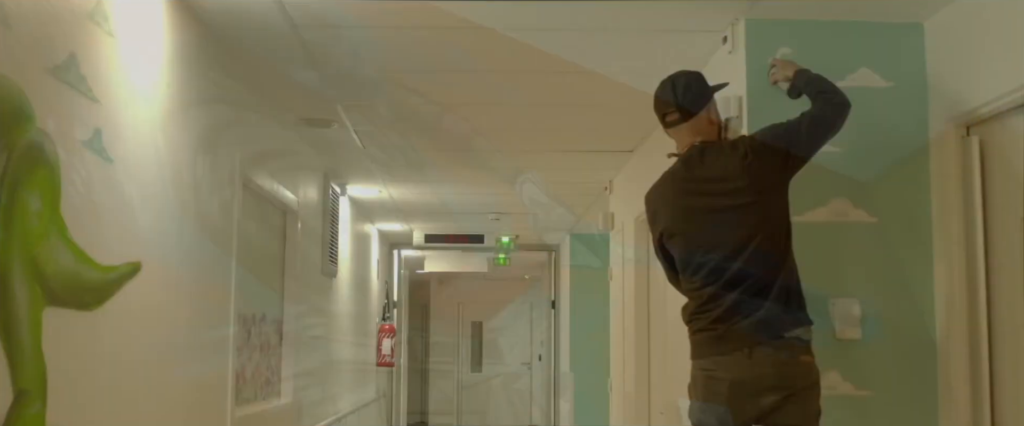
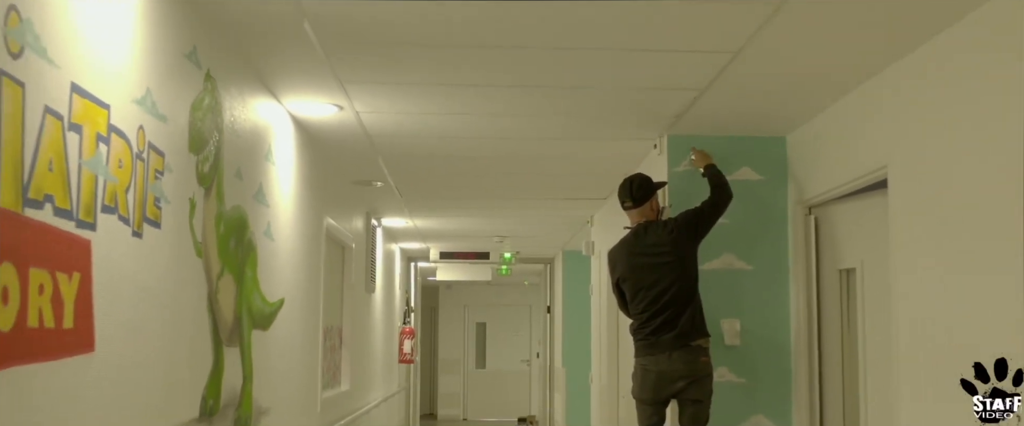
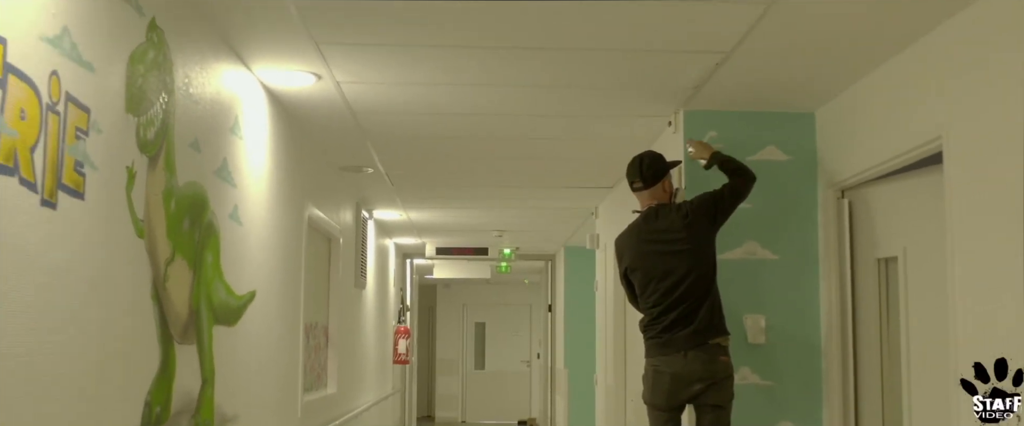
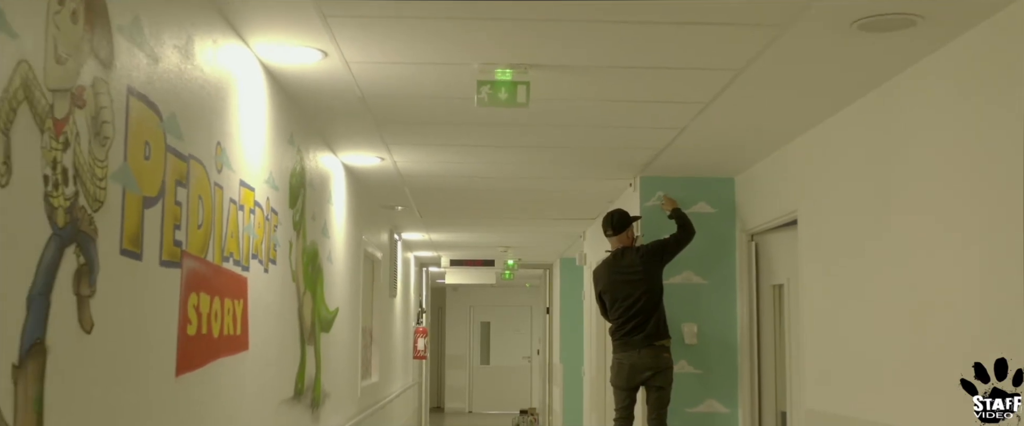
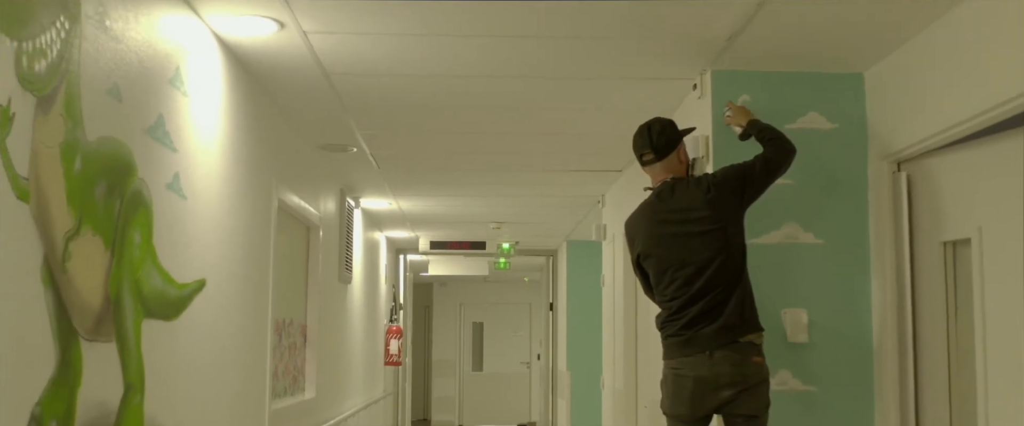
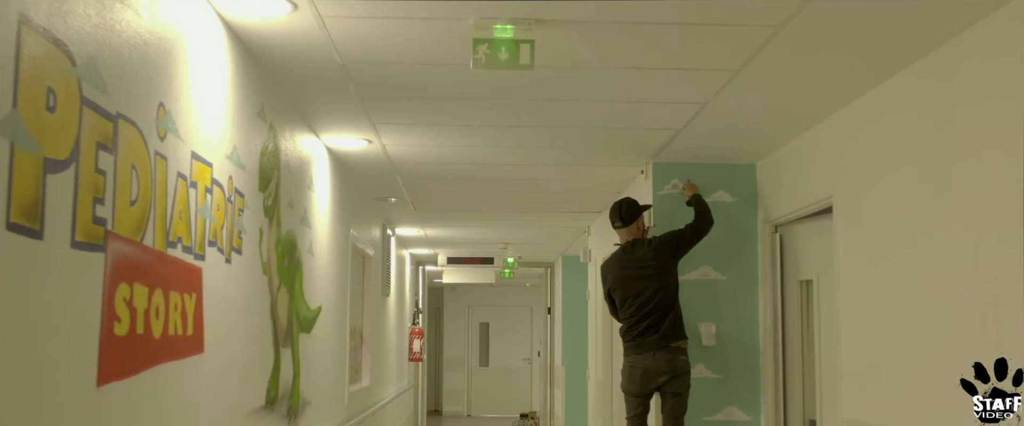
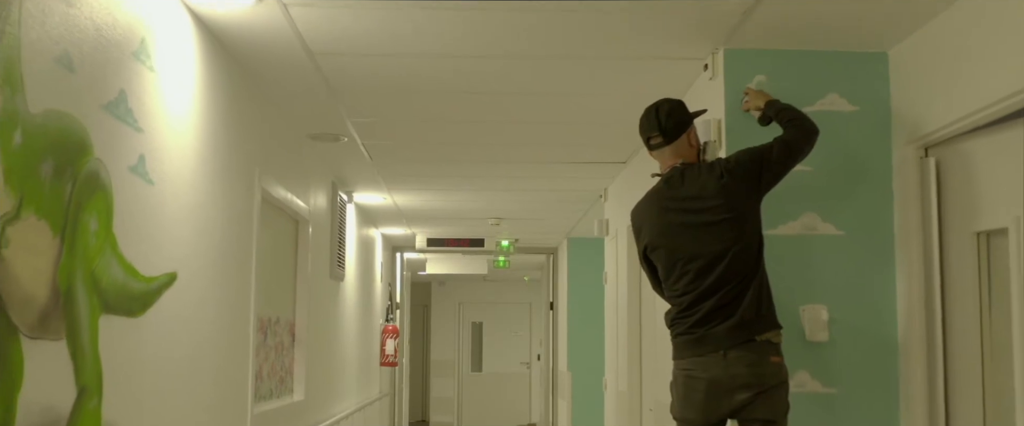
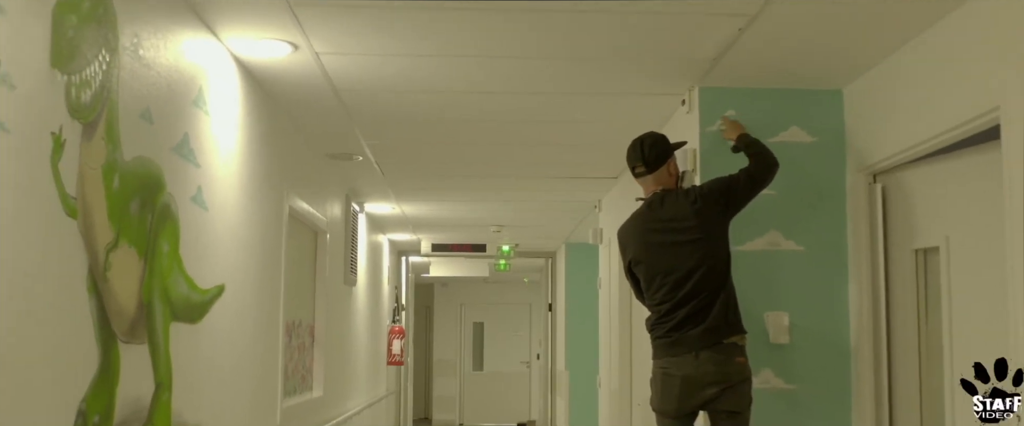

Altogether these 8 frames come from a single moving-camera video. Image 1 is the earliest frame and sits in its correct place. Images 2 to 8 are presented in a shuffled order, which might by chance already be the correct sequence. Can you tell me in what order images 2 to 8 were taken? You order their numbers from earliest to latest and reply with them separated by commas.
7, 5, 8, 3, 2, 6, 4
